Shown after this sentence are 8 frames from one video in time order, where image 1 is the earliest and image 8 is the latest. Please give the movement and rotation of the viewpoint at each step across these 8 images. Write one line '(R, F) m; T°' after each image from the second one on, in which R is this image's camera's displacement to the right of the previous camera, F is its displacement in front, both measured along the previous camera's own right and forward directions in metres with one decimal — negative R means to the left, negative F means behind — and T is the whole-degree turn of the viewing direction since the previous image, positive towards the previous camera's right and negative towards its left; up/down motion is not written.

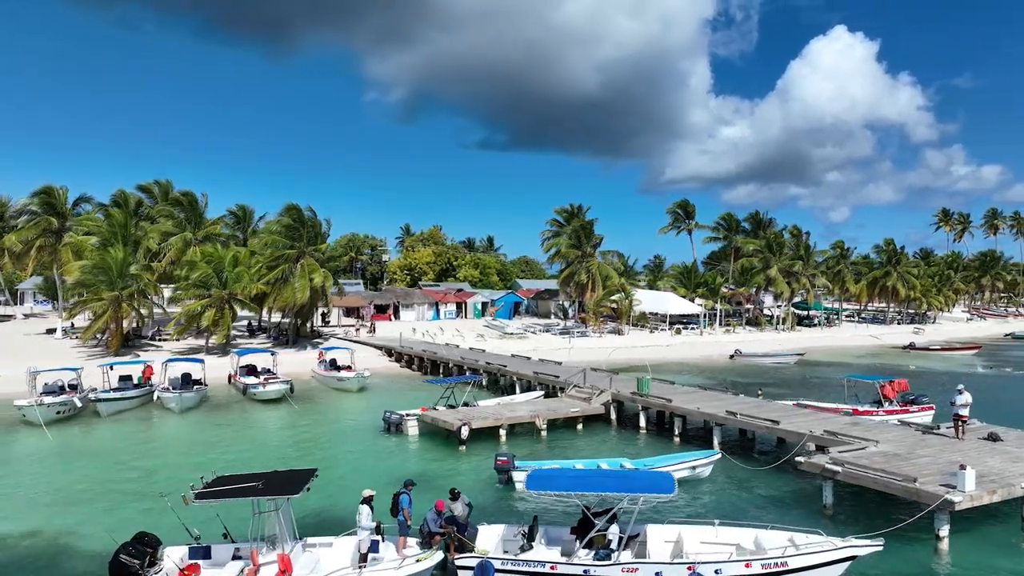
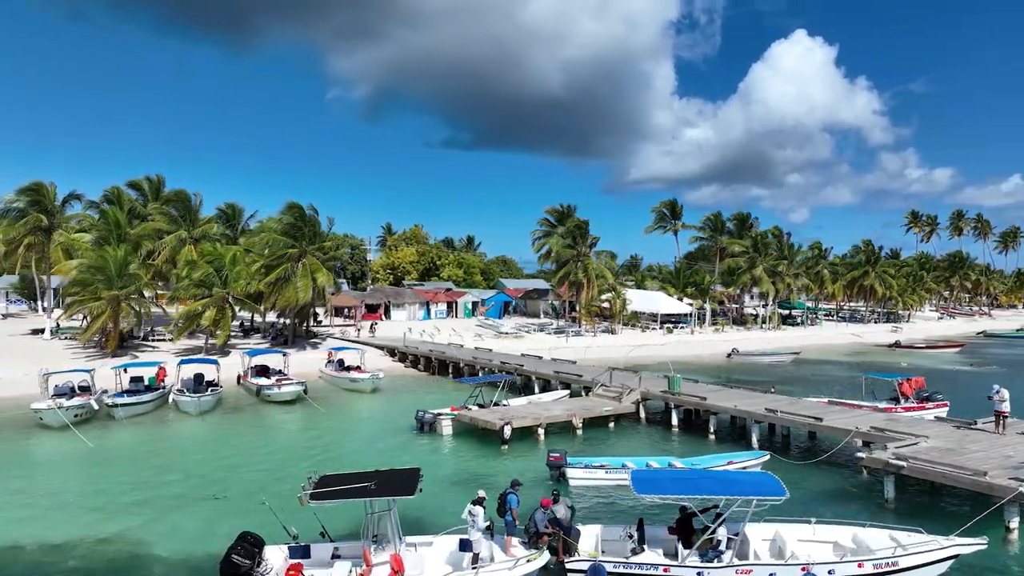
(-2.1, +0.1) m; +2°
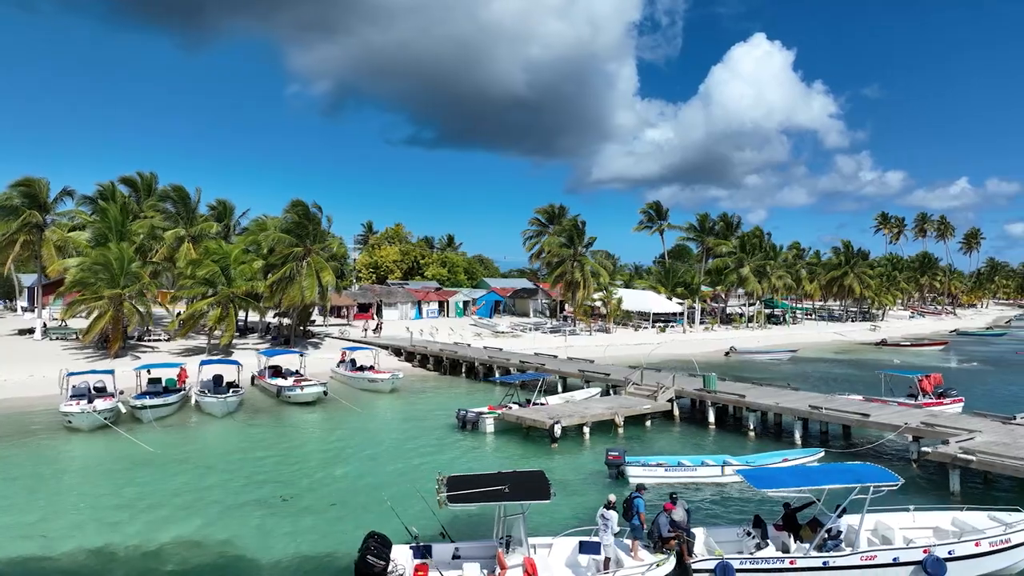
(-2.4, +0.1) m; +2°
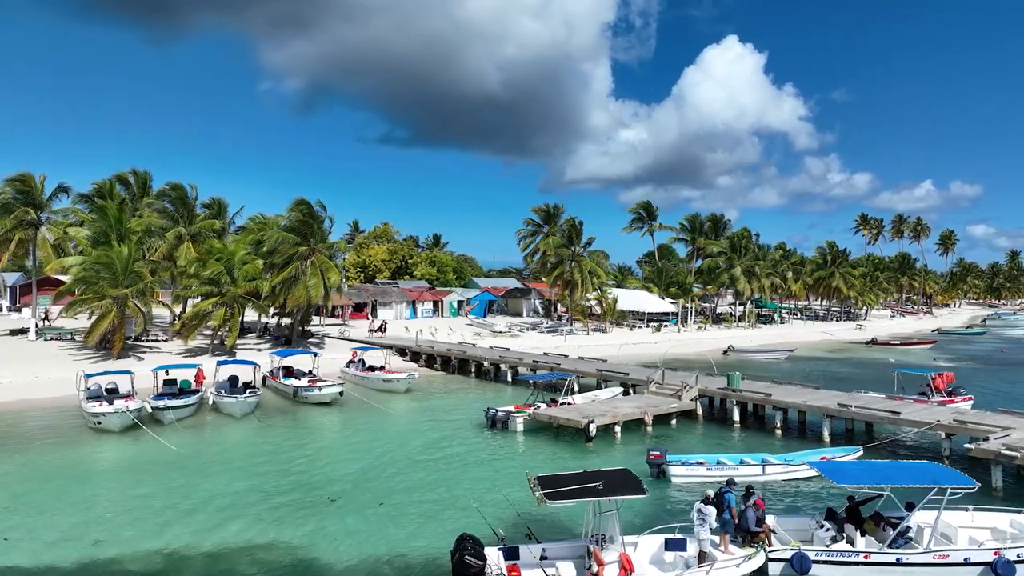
(-1.7, 0.0) m; +2°
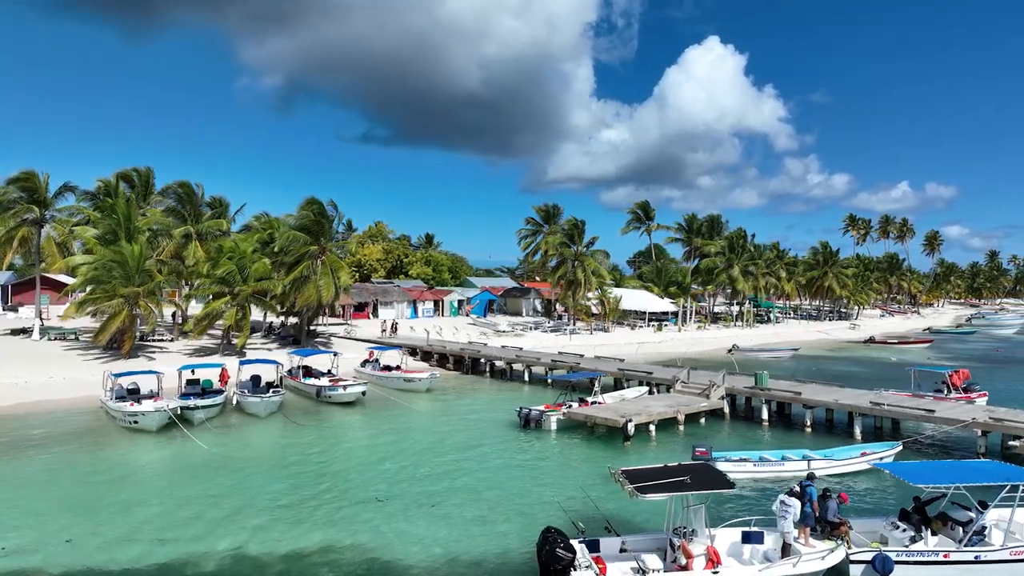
(-1.6, 0.0) m; +1°
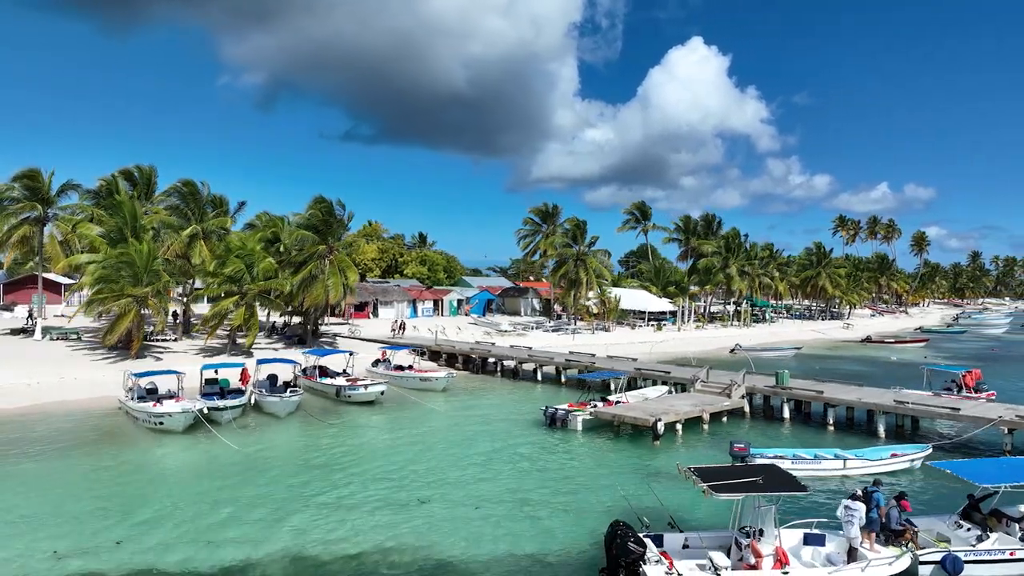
(-1.3, 0.0) m; +1°
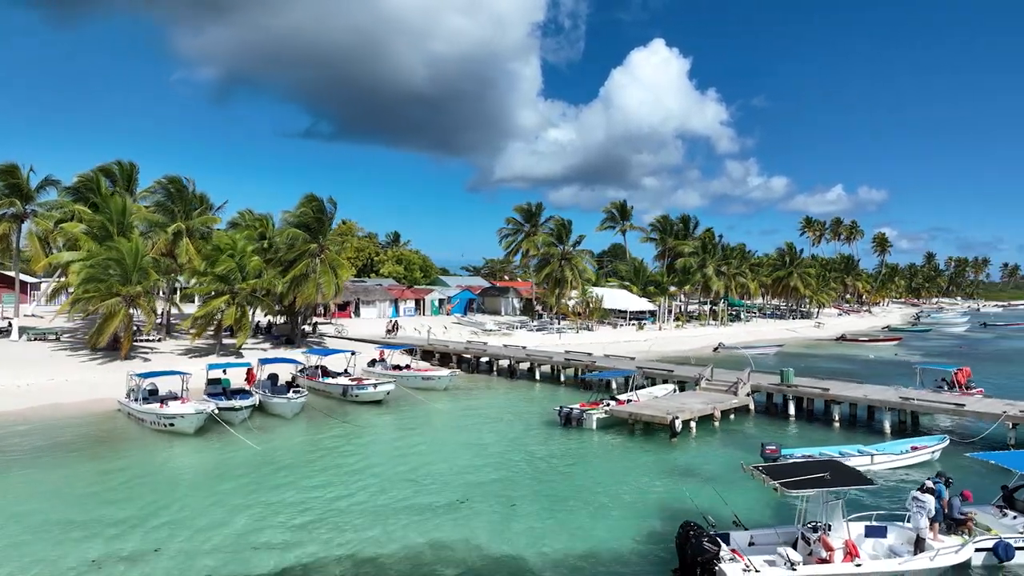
(-1.6, 0.0) m; +3°
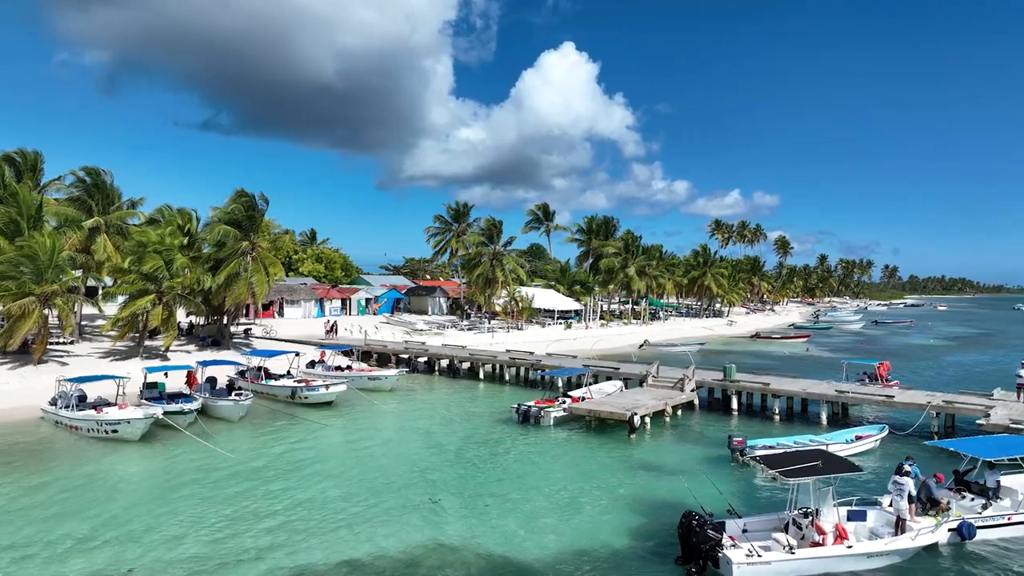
(-1.6, 0.0) m; +8°
